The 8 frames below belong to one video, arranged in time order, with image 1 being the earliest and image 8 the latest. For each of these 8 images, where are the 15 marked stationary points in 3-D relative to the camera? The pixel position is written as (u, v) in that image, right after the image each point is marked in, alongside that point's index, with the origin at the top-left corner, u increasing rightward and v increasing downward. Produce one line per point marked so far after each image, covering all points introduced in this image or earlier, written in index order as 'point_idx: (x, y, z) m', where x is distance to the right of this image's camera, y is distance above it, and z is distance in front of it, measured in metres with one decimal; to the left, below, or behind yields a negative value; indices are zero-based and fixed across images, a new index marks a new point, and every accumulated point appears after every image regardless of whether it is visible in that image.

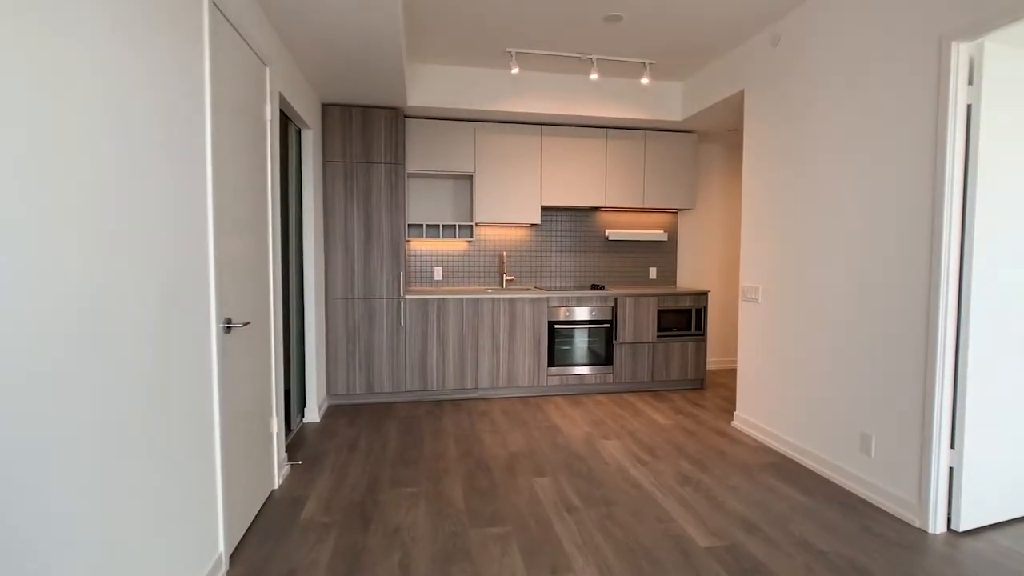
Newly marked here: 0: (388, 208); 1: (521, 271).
0: (-0.9, +0.6, +4.4) m
1: (+0.1, +0.1, +5.2) m
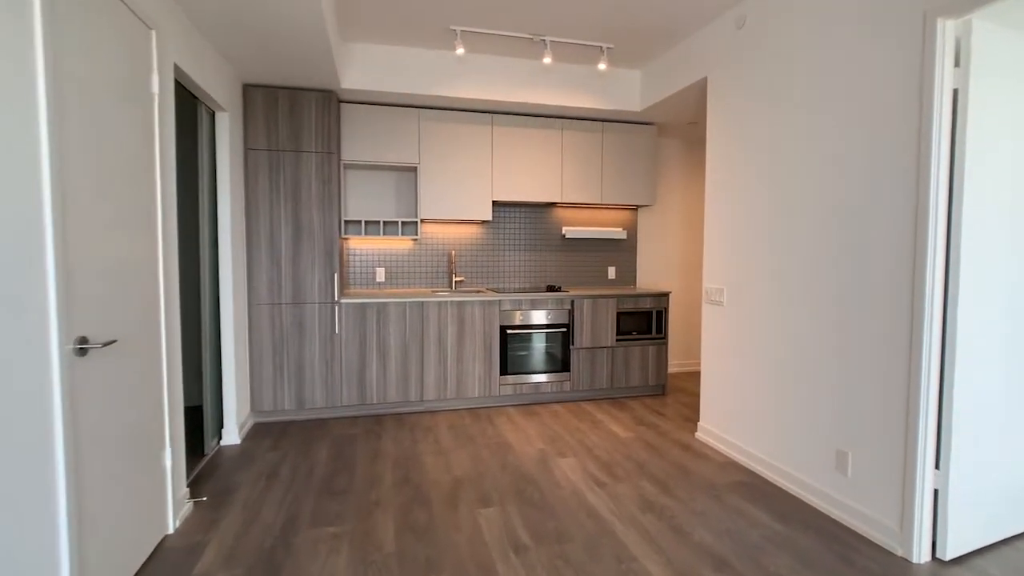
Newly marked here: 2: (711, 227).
0: (-1.3, +0.6, +4.0) m
1: (-0.3, +0.1, +4.9) m
2: (+1.2, +0.4, +3.6) m
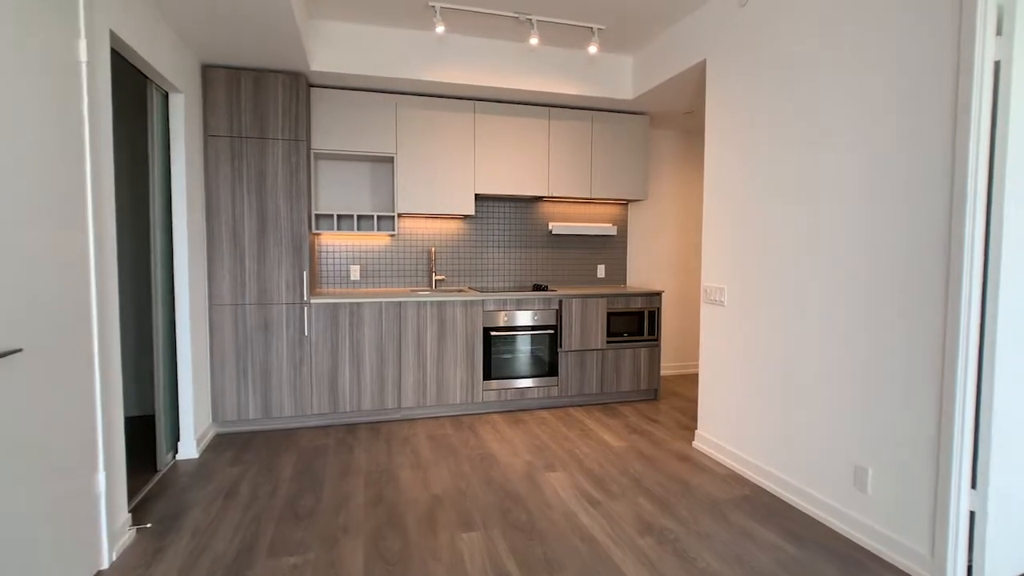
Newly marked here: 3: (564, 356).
0: (-1.4, +0.6, +3.7) m
1: (-0.5, +0.1, +4.6) m
2: (+1.1, +0.4, +3.4) m
3: (+0.4, -0.5, +4.3) m
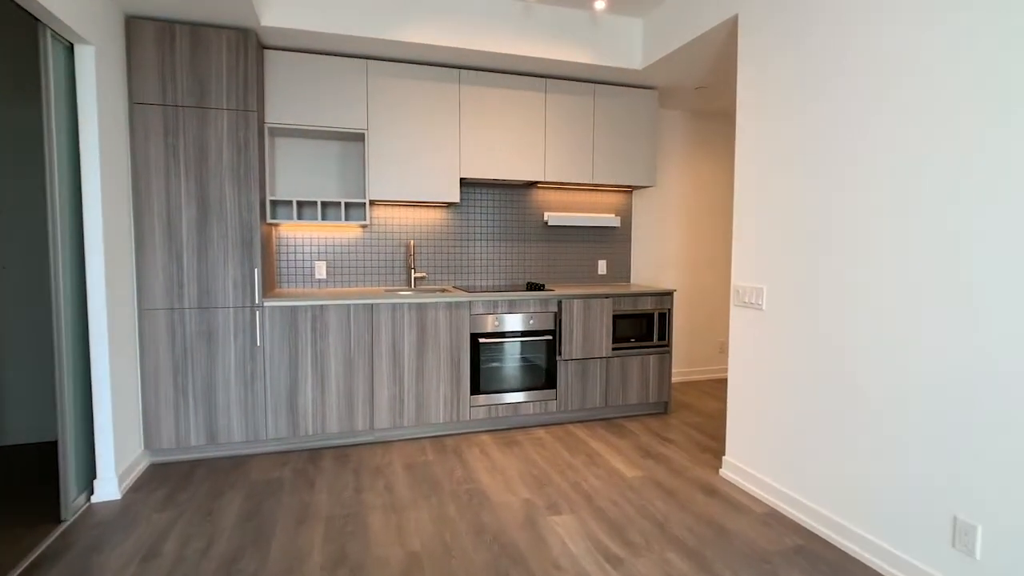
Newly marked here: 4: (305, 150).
0: (-1.4, +0.6, +3.0) m
1: (-0.5, +0.1, +4.0) m
2: (+1.1, +0.4, +2.8) m
3: (+0.3, -0.5, +3.7) m
4: (-1.3, +0.8, +3.6) m
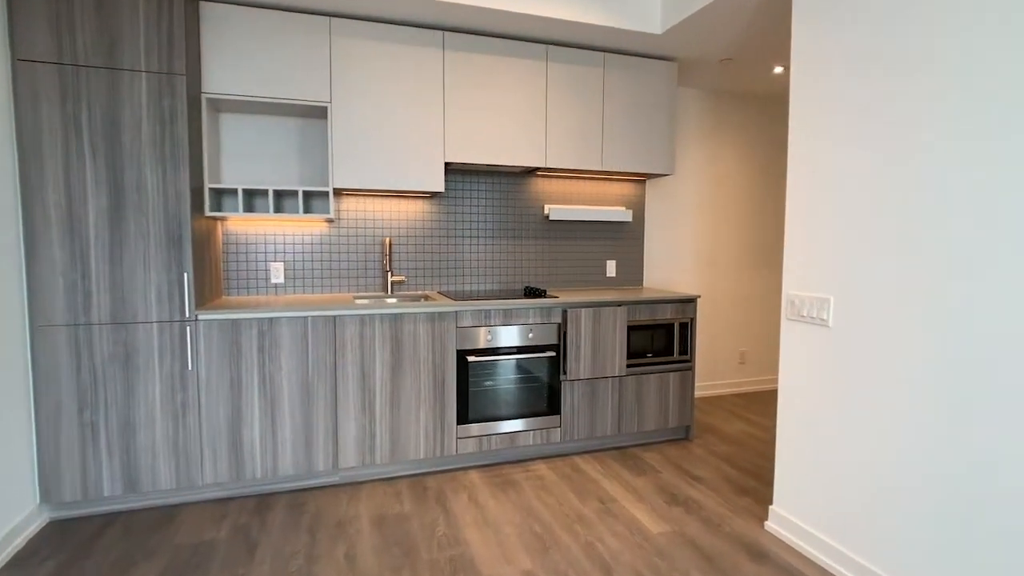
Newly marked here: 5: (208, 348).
0: (-1.4, +0.5, +2.4) m
1: (-0.6, +0.1, +3.4) m
2: (+1.1, +0.3, +2.2) m
3: (+0.3, -0.5, +3.1) m
4: (-1.3, +0.8, +3.0) m
5: (-1.3, -0.2, +2.5) m
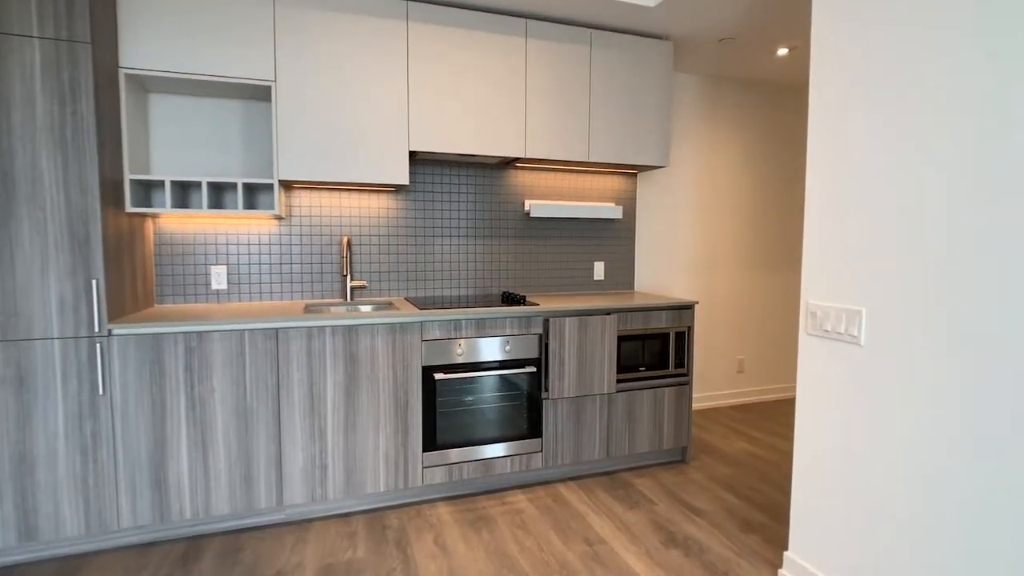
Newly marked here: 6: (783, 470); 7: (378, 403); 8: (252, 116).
0: (-1.5, +0.5, +2.0) m
1: (-0.7, +0.1, +3.0) m
2: (+1.0, +0.3, +1.9) m
3: (+0.2, -0.5, +2.7) m
4: (-1.4, +0.8, +2.6) m
5: (-1.4, -0.3, +2.1) m
6: (+1.4, -0.9, +3.1) m
7: (-0.6, -0.5, +2.5) m
8: (-1.2, +0.8, +2.7) m
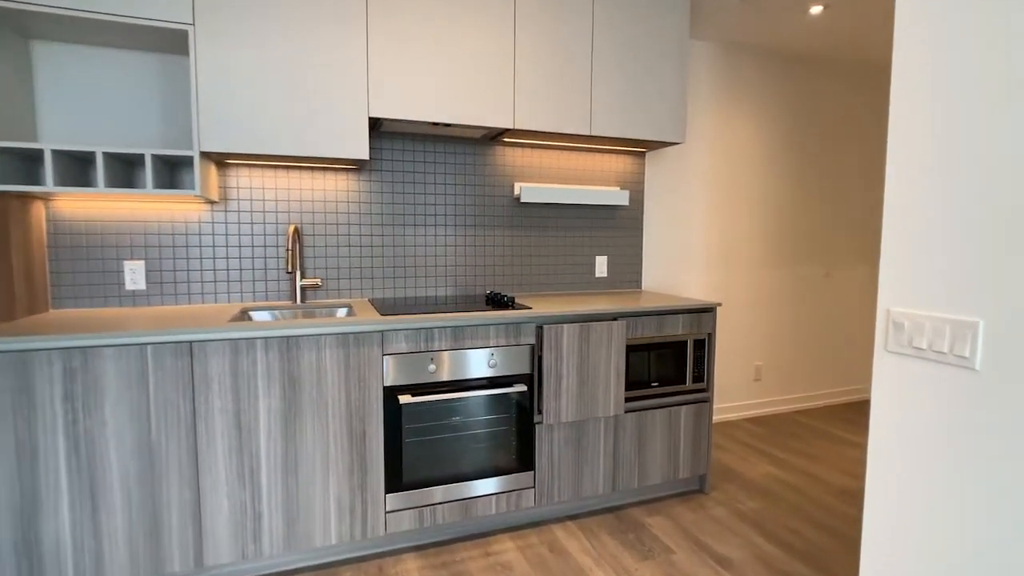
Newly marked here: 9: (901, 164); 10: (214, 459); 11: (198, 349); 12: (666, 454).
0: (-1.6, +0.5, +1.5) m
1: (-0.7, +0.1, +2.5) m
2: (+0.9, +0.3, +1.4) m
3: (+0.1, -0.5, +2.2) m
4: (-1.4, +0.8, +2.1) m
5: (-1.4, -0.3, +1.6) m
6: (+1.3, -0.9, +2.6) m
7: (-0.6, -0.5, +1.9) m
8: (-1.2, +0.8, +2.2) m
9: (+0.9, +0.2, +1.4) m
10: (-0.9, -0.5, +1.8) m
11: (-0.9, -0.2, +1.8) m
12: (+0.6, -0.7, +2.5) m
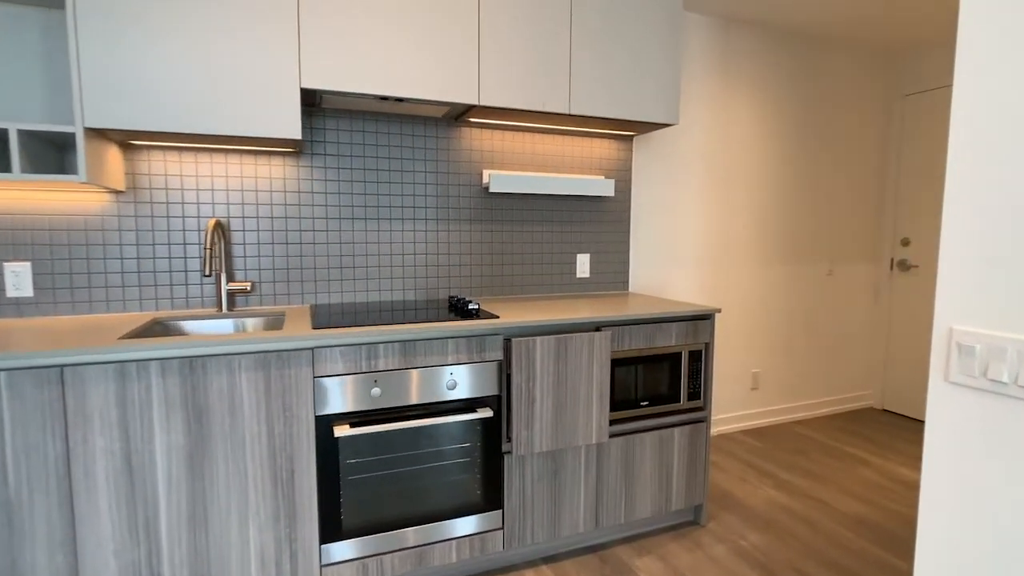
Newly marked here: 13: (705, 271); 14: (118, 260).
0: (-1.7, +0.5, +1.1) m
1: (-0.9, +0.1, +2.1) m
2: (+0.8, +0.3, +1.0) m
3: (0.0, -0.6, +1.9) m
4: (-1.6, +0.8, +1.7) m
5: (-1.5, -0.3, +1.2) m
6: (+1.2, -0.9, +2.3) m
7: (-0.7, -0.5, +1.6) m
8: (-1.3, +0.8, +1.8) m
9: (+0.8, +0.2, +1.0) m
10: (-1.0, -0.5, +1.5) m
11: (-1.0, -0.2, +1.4) m
12: (+0.5, -0.7, +2.1) m
13: (+1.0, +0.1, +3.1) m
14: (-1.3, +0.1, +1.9) m
